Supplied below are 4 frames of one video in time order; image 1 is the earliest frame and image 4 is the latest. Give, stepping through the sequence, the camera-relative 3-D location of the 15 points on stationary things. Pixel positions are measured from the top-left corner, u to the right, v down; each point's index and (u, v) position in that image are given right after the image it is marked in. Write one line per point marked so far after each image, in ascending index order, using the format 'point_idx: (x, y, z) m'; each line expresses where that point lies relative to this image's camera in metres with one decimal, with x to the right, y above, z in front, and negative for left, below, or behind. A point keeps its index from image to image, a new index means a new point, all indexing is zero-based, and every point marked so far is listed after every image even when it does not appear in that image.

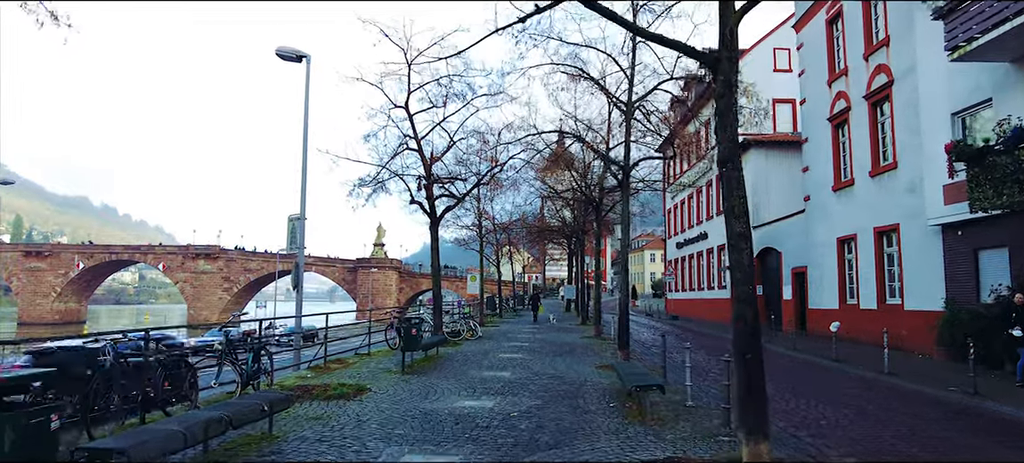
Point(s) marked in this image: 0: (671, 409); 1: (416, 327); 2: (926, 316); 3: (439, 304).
0: (+1.9, -2.1, +8.5) m
1: (-1.8, -1.7, +12.9) m
2: (+9.5, -1.9, +16.5) m
3: (-1.9, -1.9, +18.9) m
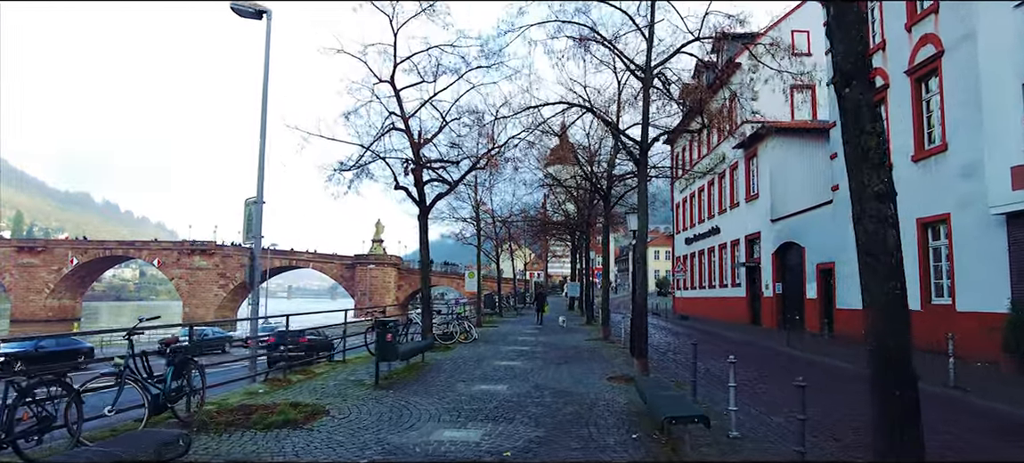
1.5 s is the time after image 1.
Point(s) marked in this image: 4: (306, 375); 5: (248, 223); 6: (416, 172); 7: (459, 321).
0: (+1.8, -1.9, +6.4) m
1: (-1.8, -1.5, +10.8) m
2: (+9.4, -1.7, +14.4) m
3: (-1.9, -1.7, +16.8) m
4: (-3.3, -2.3, +11.5) m
5: (-4.3, +0.1, +11.6) m
6: (-2.3, +1.4, +17.3) m
7: (-1.4, -2.3, +18.8) m
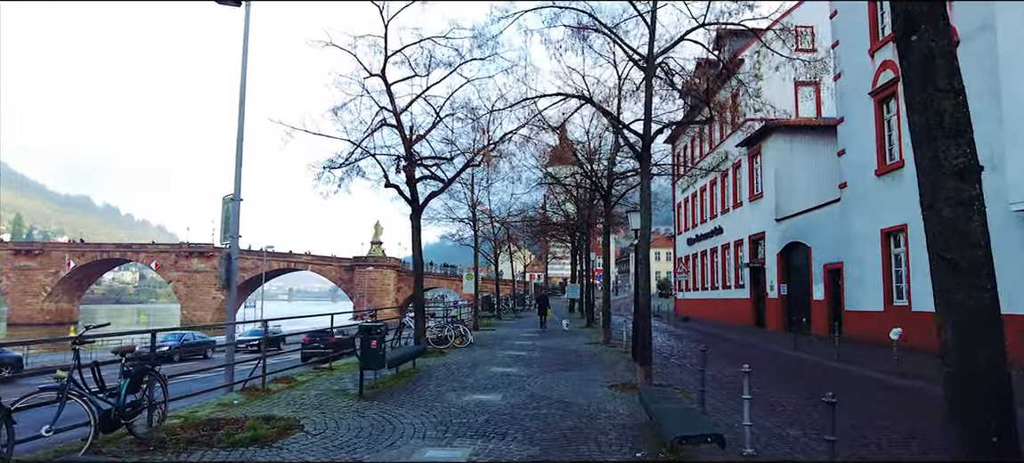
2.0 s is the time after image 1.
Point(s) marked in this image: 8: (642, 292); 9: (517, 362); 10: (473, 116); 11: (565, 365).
0: (+1.7, -1.9, +5.7) m
1: (-1.9, -1.5, +10.1) m
2: (+9.4, -1.7, +13.6) m
3: (-2.0, -1.7, +16.1) m
4: (-3.4, -2.3, +10.8) m
5: (-4.4, +0.1, +10.9) m
6: (-2.4, +1.4, +16.6) m
7: (-1.4, -2.3, +18.1) m
8: (+2.1, -1.0, +11.9) m
9: (+0.1, -2.6, +14.2) m
10: (-0.9, +2.7, +16.7) m
11: (+1.0, -2.6, +13.7) m
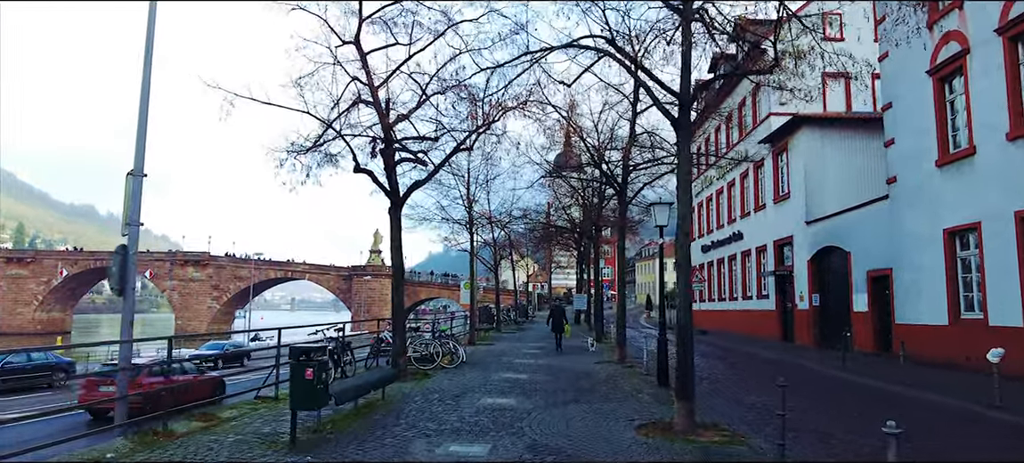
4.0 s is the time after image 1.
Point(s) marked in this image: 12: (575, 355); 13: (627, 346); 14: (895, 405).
0: (+1.7, -1.7, +2.9) m
1: (-1.9, -1.3, +7.3) m
2: (+9.3, -1.6, +10.8) m
3: (-2.0, -1.6, +13.3) m
4: (-3.4, -2.1, +8.1) m
5: (-4.4, +0.3, +8.2) m
6: (-2.4, +1.5, +13.9) m
7: (-1.5, -2.3, +15.3) m
8: (+2.1, -0.9, +9.1) m
9: (0.0, -2.5, +11.4) m
10: (-0.9, +2.7, +14.0) m
11: (+1.0, -2.5, +10.9) m
12: (+1.6, -3.2, +18.9) m
13: (+2.7, -2.6, +16.9) m
14: (+5.5, -2.5, +9.9) m
